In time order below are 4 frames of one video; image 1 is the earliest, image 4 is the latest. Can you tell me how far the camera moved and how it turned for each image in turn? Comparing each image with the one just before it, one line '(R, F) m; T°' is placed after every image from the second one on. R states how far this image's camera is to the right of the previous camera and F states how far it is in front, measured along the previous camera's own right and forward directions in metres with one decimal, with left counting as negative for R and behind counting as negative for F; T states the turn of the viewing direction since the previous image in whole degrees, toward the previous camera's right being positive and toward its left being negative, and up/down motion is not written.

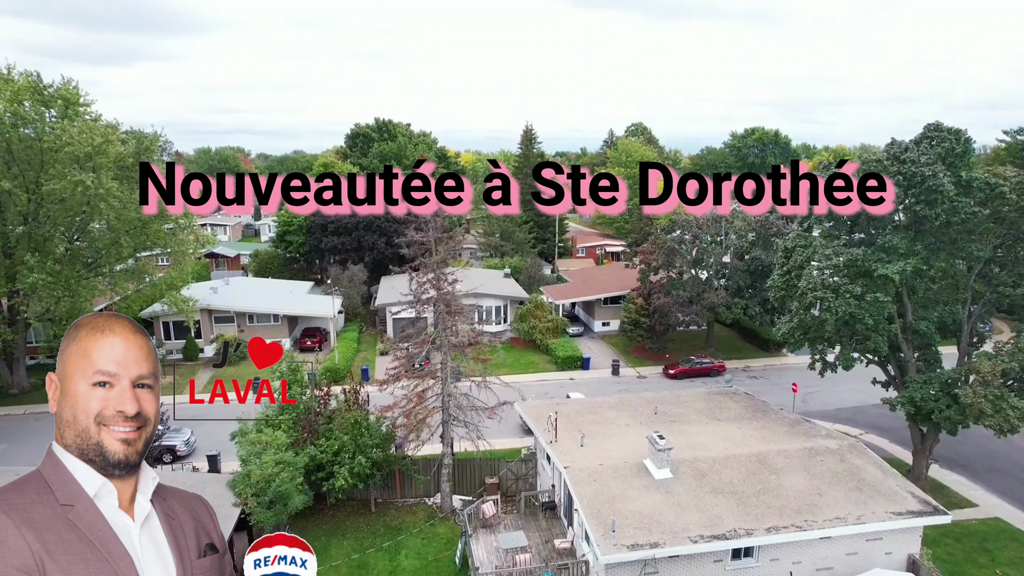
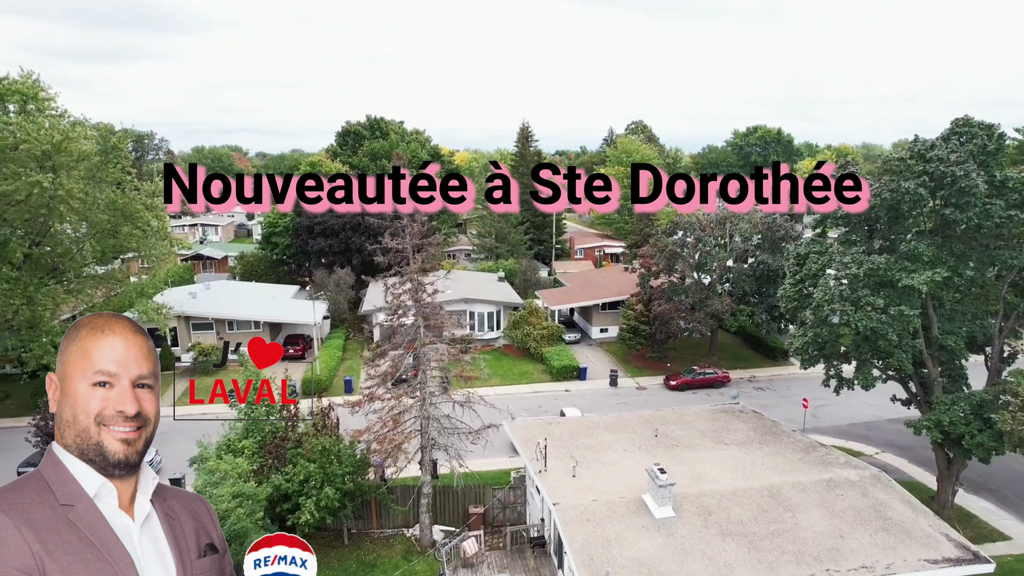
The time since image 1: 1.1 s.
(+0.4, +1.6) m; 0°
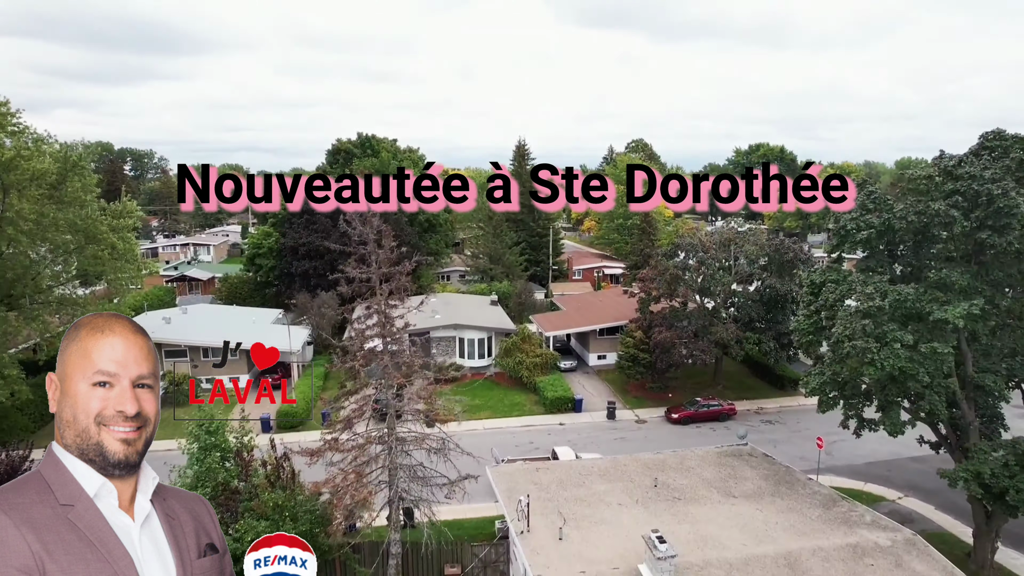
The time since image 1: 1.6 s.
(+0.5, +1.7) m; 0°
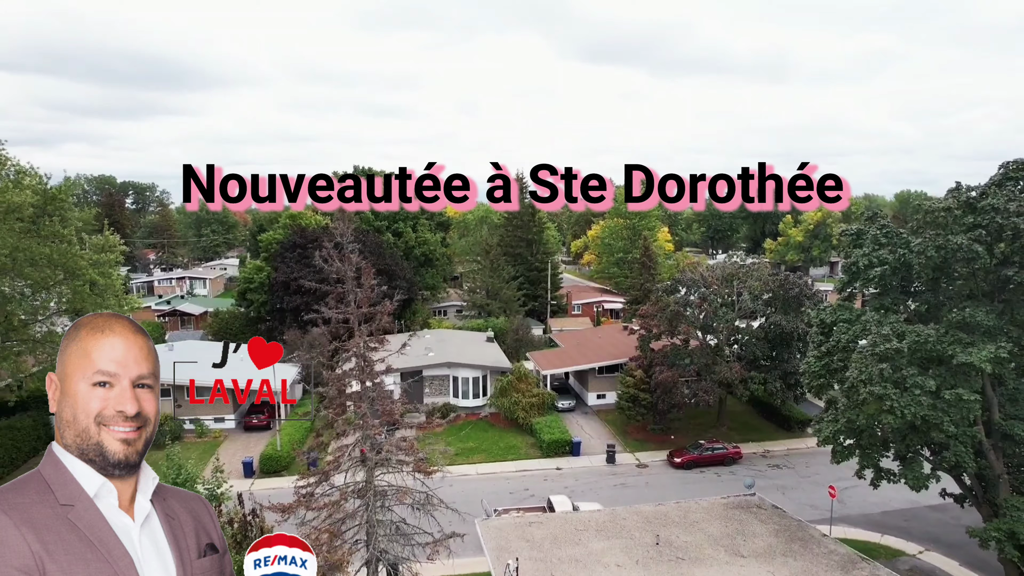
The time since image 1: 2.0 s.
(+0.3, +0.9) m; 0°
